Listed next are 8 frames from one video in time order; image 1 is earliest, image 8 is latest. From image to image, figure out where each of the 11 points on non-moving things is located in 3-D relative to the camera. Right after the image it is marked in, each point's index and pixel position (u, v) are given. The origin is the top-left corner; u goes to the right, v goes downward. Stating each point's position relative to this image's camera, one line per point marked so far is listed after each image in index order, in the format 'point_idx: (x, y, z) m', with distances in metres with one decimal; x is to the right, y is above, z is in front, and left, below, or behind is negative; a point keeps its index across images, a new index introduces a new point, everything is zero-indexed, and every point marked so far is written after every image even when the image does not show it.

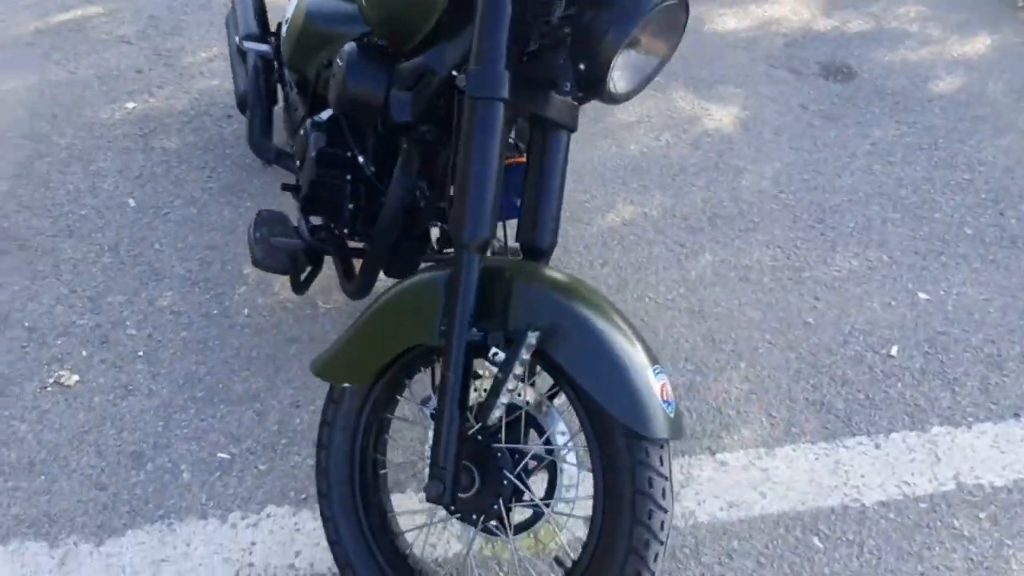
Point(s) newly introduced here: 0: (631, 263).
0: (+0.4, +0.1, +2.9) m
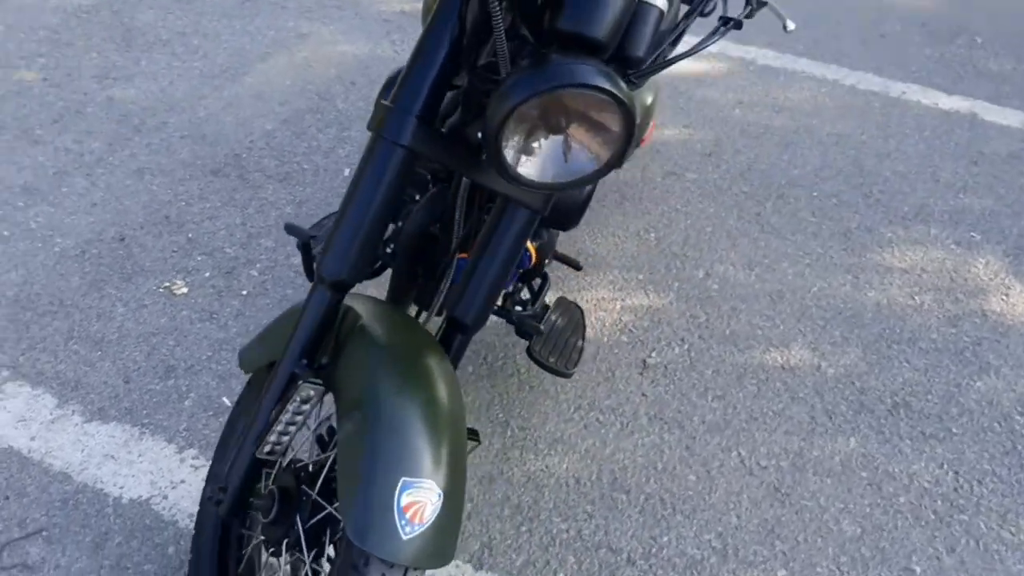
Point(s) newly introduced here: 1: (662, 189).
0: (+0.7, -0.3, +2.5) m
1: (+0.6, +0.4, +3.4) m
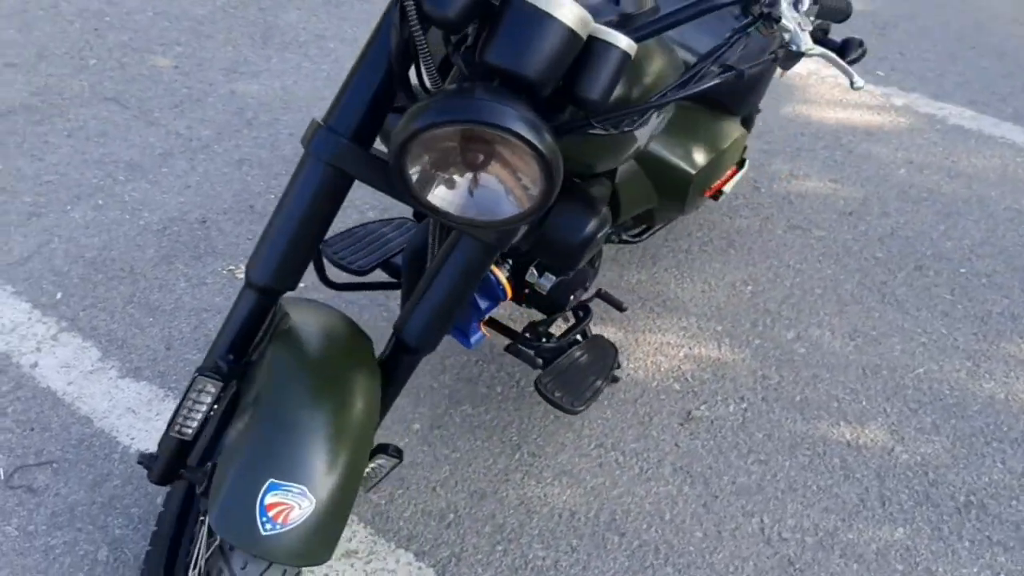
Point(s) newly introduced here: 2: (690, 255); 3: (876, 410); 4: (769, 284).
0: (+0.7, -0.5, +2.2) m
1: (+0.9, +0.2, +3.1) m
2: (+0.6, +0.1, +2.9) m
3: (+0.9, -0.4, +2.4) m
4: (+0.8, 0.0, +2.8) m
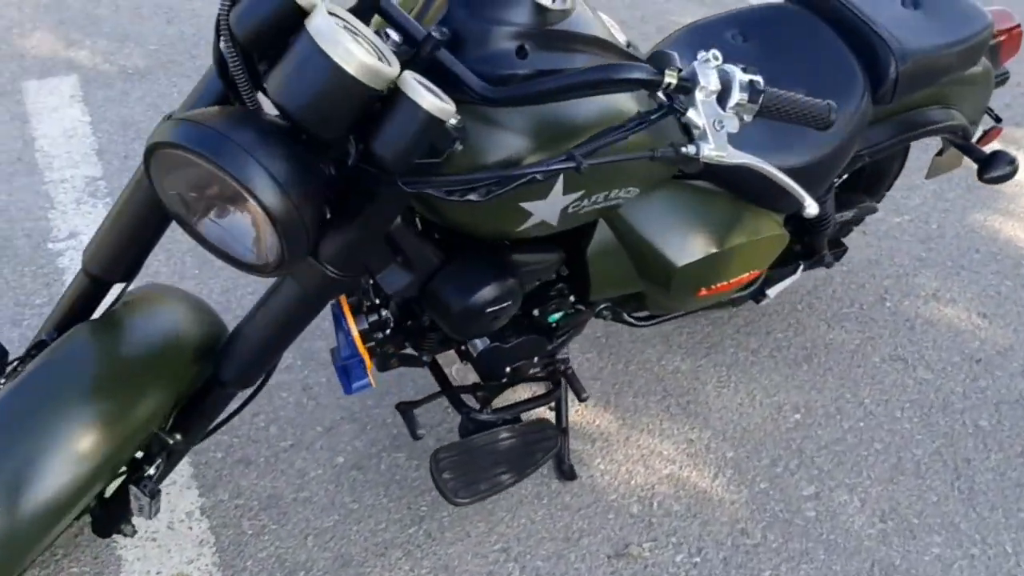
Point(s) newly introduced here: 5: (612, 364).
0: (+0.4, -0.8, +1.8) m
1: (+1.0, -0.2, +2.5) m
2: (+0.7, -0.2, +2.5) m
3: (+0.7, -0.7, +1.8) m
4: (+0.8, -0.3, +2.3) m
5: (+0.3, -0.2, +2.4) m
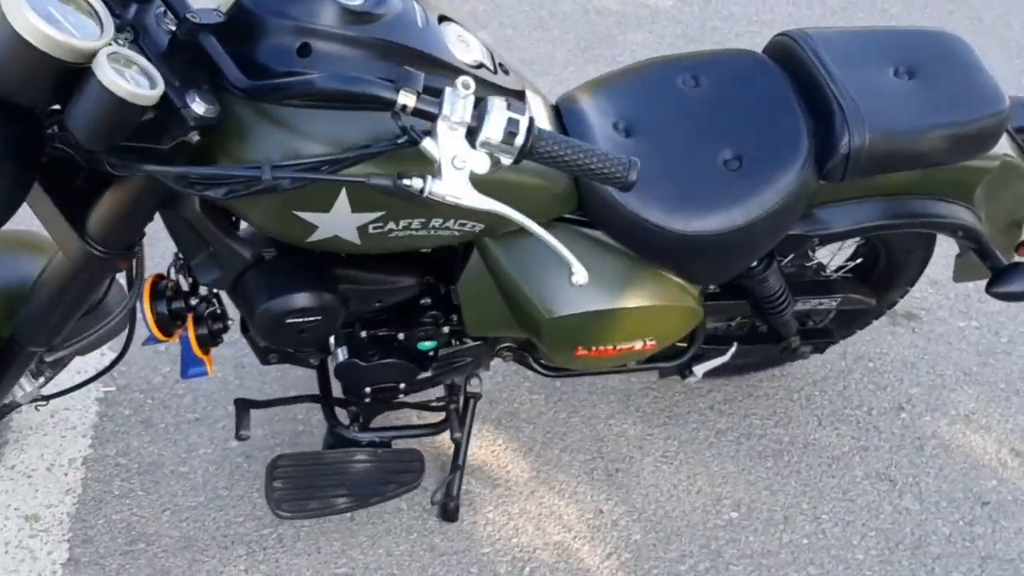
0: (0.0, -0.9, +1.6) m
1: (+0.8, -0.5, +2.2) m
2: (+0.5, -0.3, +2.2) m
3: (+0.3, -0.9, +1.6) m
4: (+0.6, -0.5, +2.1) m
5: (+0.1, -0.3, +2.2) m
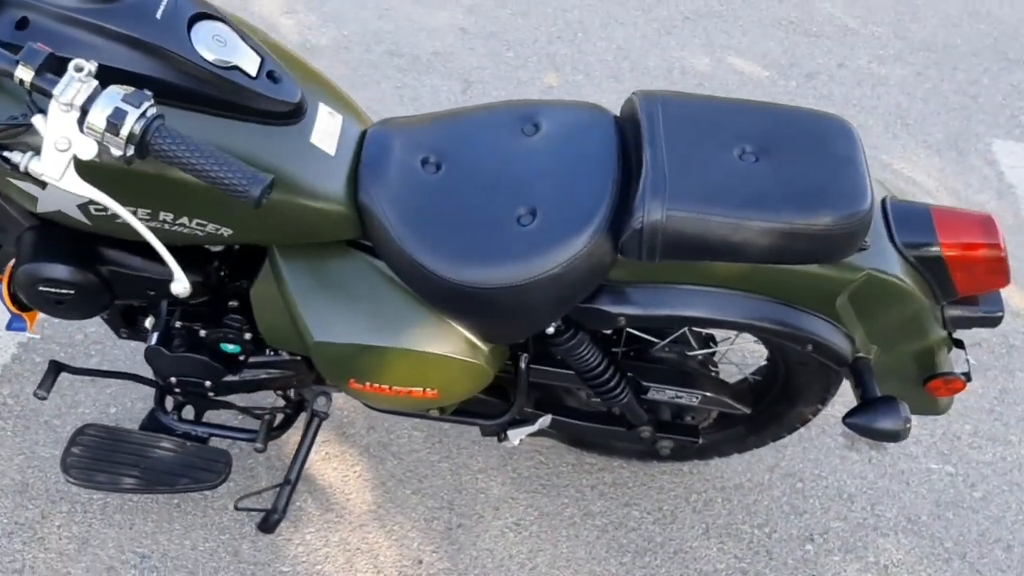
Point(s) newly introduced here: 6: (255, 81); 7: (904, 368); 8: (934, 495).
0: (-0.6, -0.9, +1.5) m
1: (+0.4, -0.7, +2.0) m
2: (+0.2, -0.5, +2.0) m
3: (-0.2, -0.9, +1.5) m
4: (+0.2, -0.7, +1.9) m
5: (-0.2, -0.4, +2.1) m
6: (-0.4, +0.3, +1.4) m
7: (+0.7, -0.1, +1.7) m
8: (+1.0, -0.5, +2.2) m
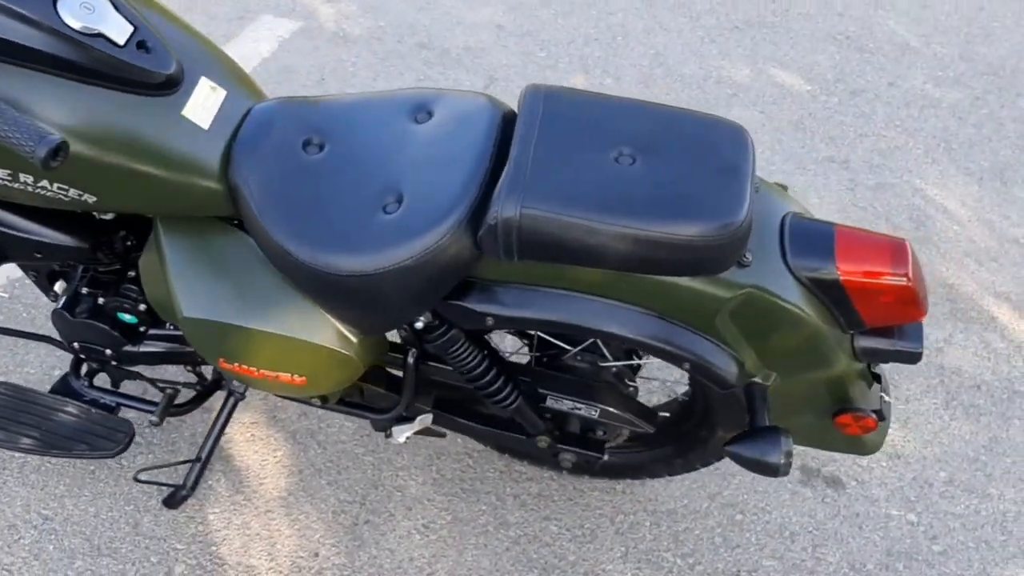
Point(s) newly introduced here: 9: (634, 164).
0: (-0.8, -0.8, +1.6) m
1: (+0.2, -0.7, +1.8) m
2: (0.0, -0.5, +2.0) m
3: (-0.5, -0.9, +1.5) m
4: (0.0, -0.7, +1.8) m
5: (-0.4, -0.4, +2.1) m
6: (-0.6, +0.4, +1.4) m
7: (+0.5, -0.2, +1.6) m
8: (+0.8, -0.6, +2.0) m
9: (+0.2, +0.2, +1.3) m
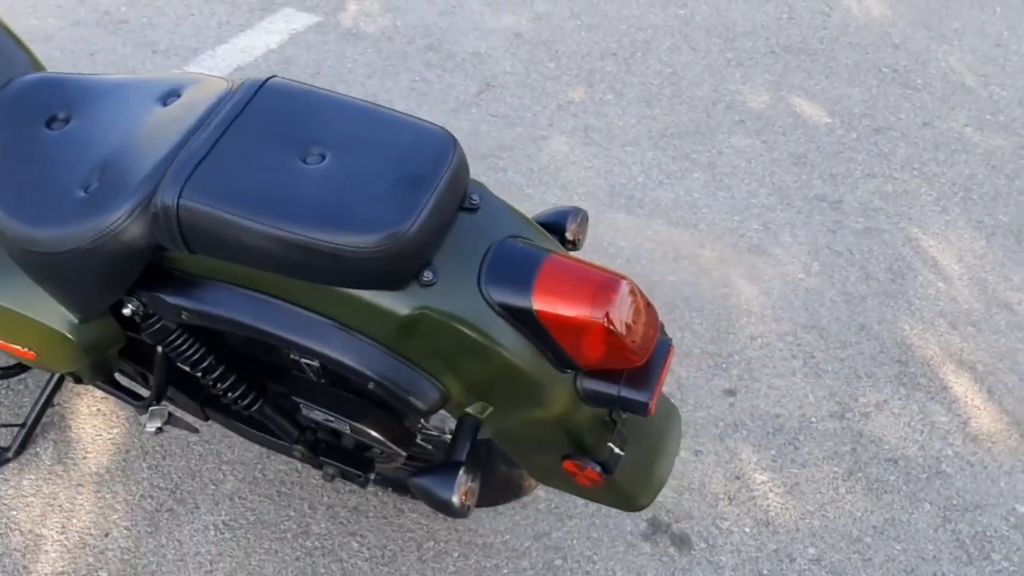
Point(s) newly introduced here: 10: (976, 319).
0: (-1.3, -0.7, +1.7) m
1: (-0.2, -0.7, +1.7) m
2: (-0.4, -0.5, +1.9) m
3: (-1.1, -0.8, +1.5) m
4: (-0.5, -0.7, +1.8) m
5: (-0.7, -0.3, +2.1) m
6: (-1.0, +0.4, +1.4) m
7: (0.0, -0.2, +1.4) m
8: (+0.4, -0.6, +1.8) m
9: (-0.3, +0.2, +1.3) m
10: (+1.2, -0.1, +2.4) m
